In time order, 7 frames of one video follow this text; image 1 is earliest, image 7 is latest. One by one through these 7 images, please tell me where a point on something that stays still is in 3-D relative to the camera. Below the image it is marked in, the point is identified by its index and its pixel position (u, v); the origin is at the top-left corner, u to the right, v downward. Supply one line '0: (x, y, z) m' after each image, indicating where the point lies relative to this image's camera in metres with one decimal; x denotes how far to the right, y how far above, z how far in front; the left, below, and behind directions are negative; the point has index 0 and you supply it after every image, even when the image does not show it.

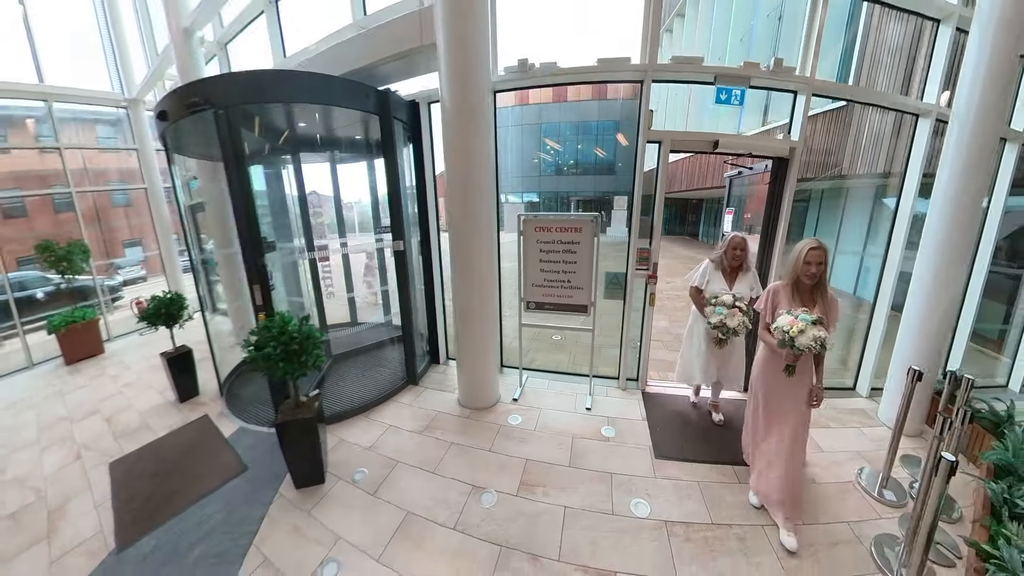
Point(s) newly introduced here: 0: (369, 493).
0: (-0.8, -1.1, +1.9) m
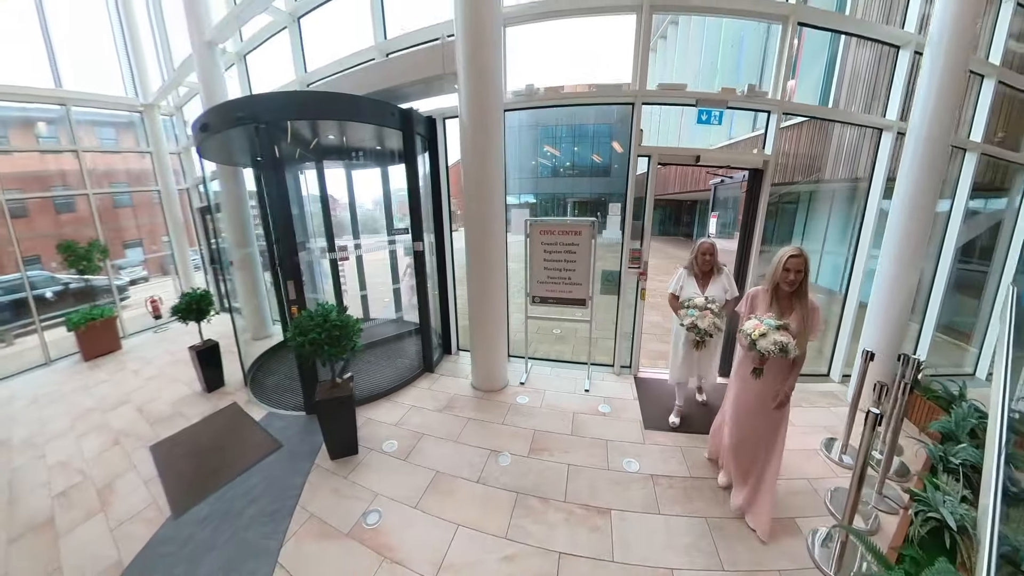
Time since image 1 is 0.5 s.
0: (-0.7, -1.1, +2.2) m
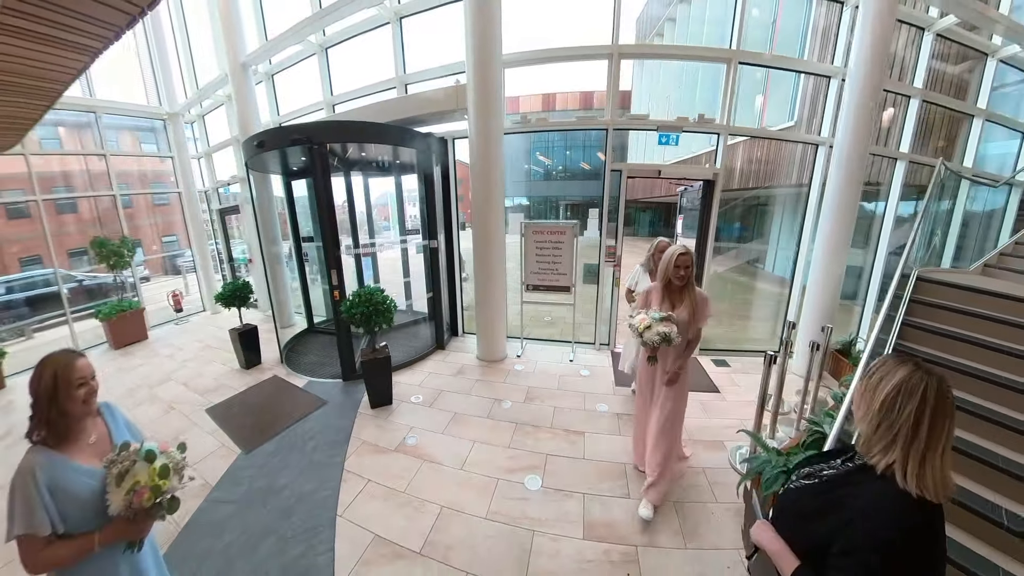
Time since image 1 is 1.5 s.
0: (-0.7, -1.0, +2.8) m
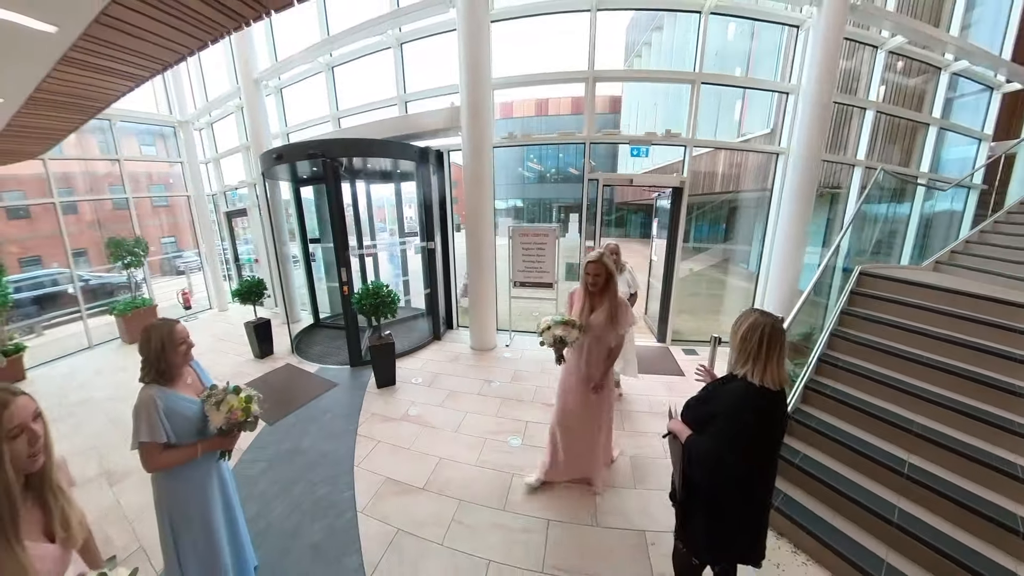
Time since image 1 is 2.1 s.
0: (-0.8, -0.9, +3.2) m
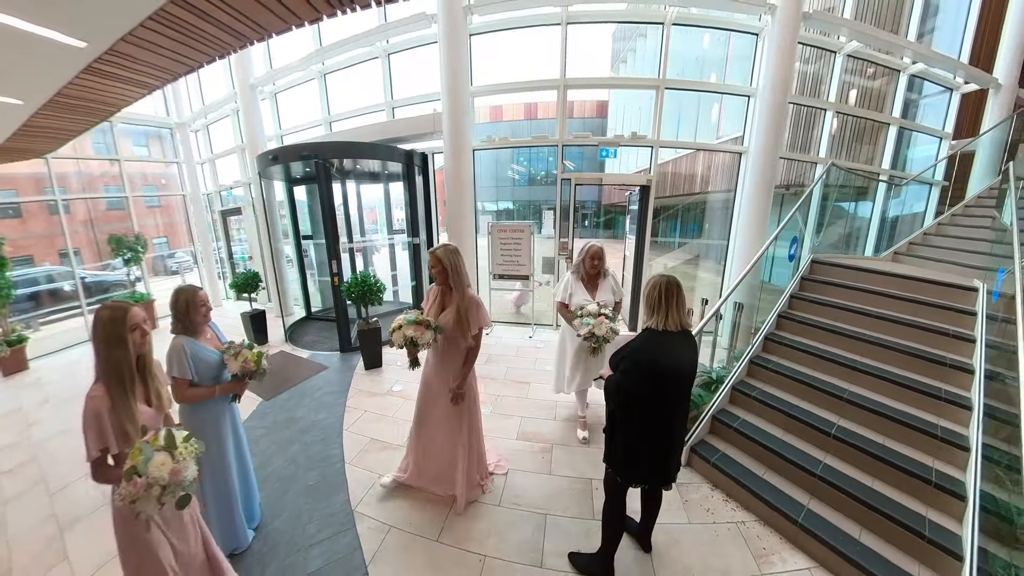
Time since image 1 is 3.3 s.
0: (-1.1, -0.8, +3.5) m
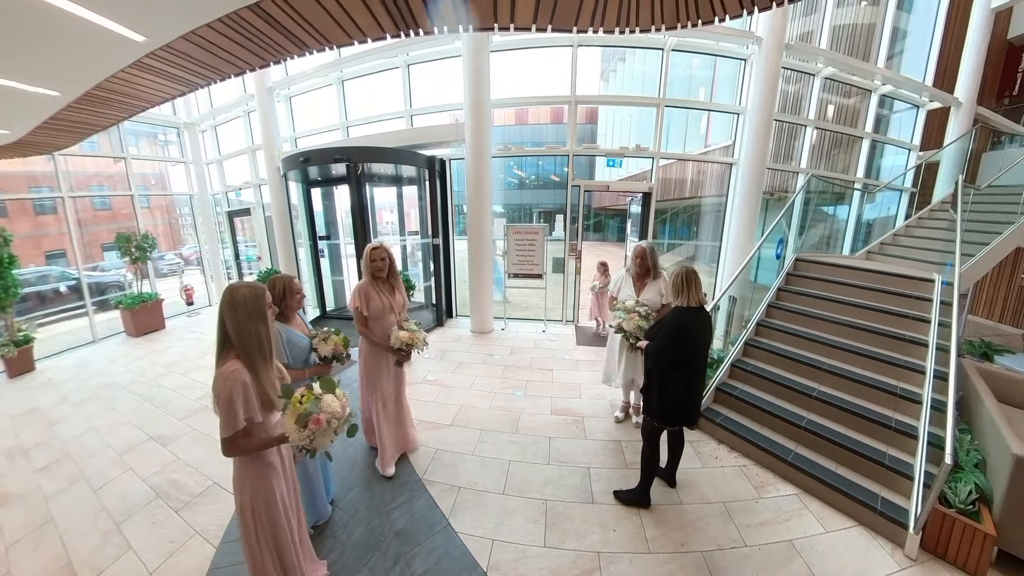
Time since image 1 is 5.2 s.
0: (-0.9, -0.8, +3.7) m
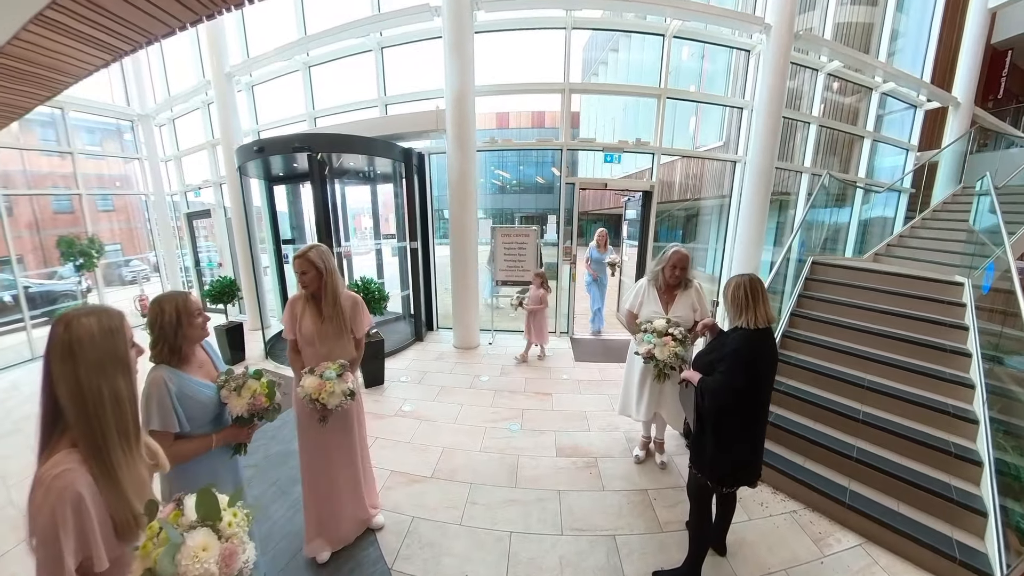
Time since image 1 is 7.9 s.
0: (-1.0, -0.9, +3.2) m
